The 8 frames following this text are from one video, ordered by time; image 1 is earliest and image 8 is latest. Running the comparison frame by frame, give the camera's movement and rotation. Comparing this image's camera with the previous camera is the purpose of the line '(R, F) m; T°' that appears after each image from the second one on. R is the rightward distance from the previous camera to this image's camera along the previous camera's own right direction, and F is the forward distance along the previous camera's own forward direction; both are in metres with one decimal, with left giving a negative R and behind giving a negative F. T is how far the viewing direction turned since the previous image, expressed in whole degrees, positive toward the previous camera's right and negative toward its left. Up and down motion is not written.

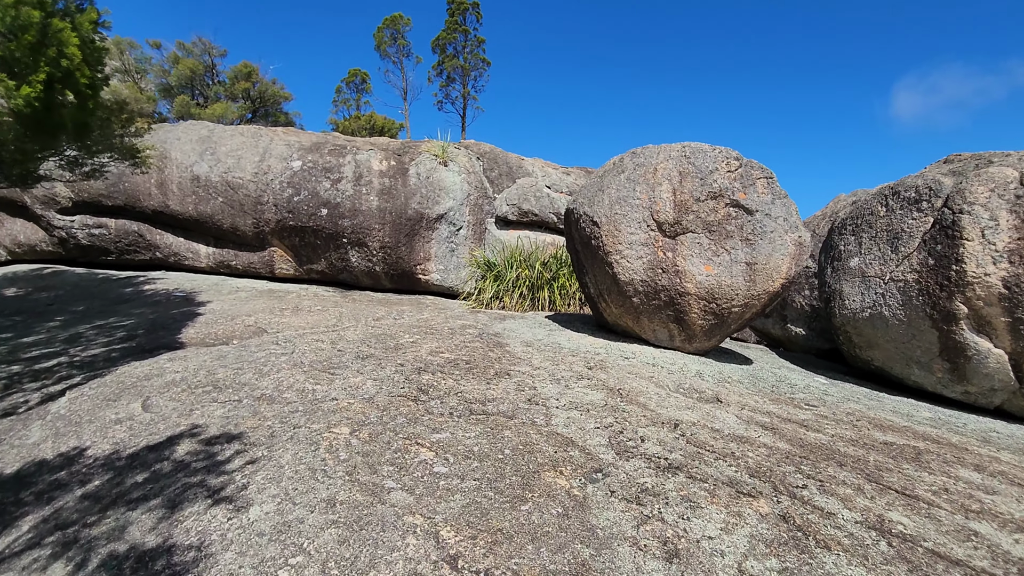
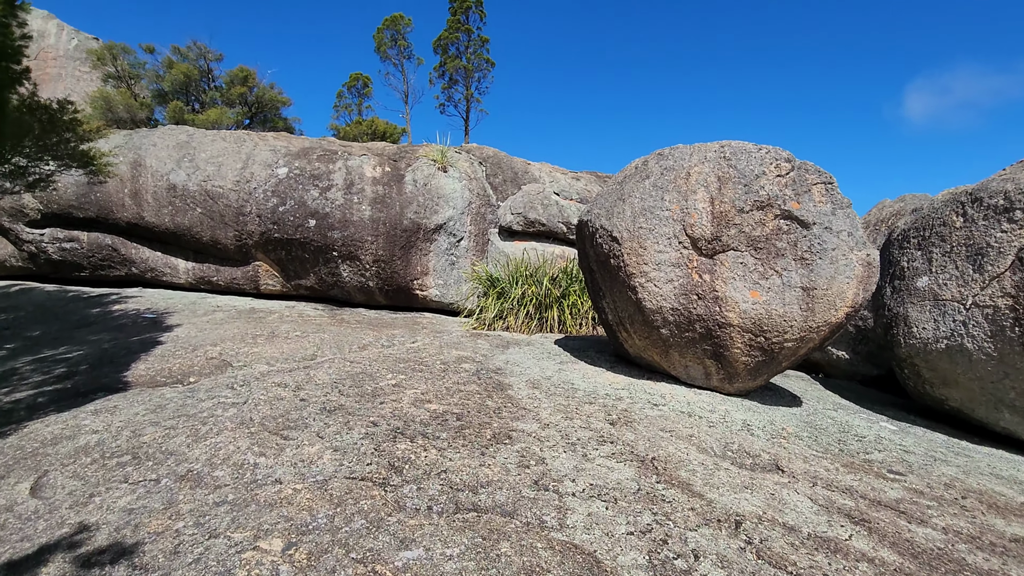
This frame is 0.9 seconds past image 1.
(0.0, +0.8) m; -1°
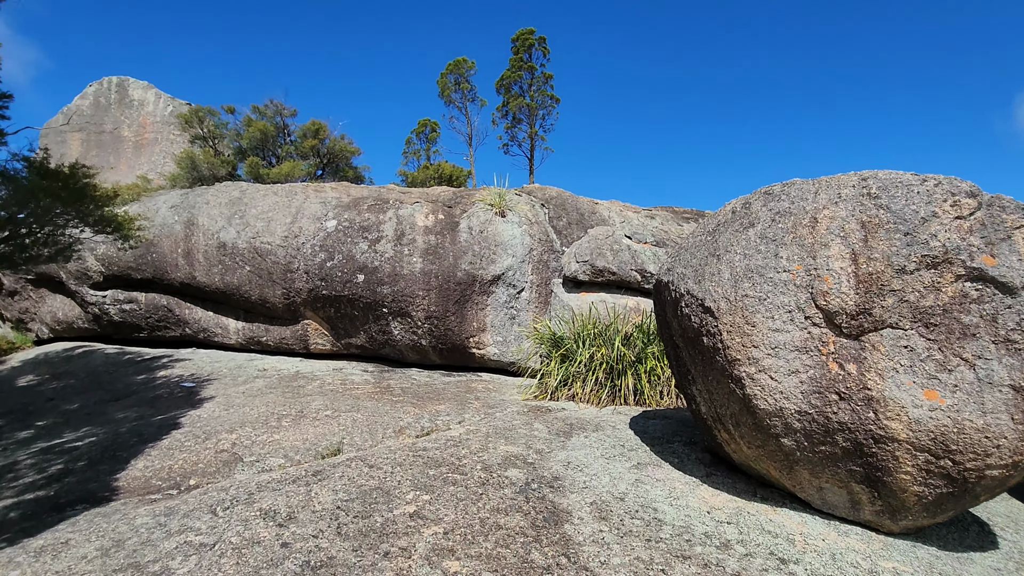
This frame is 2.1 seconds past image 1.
(+0.1, +0.9) m; -8°
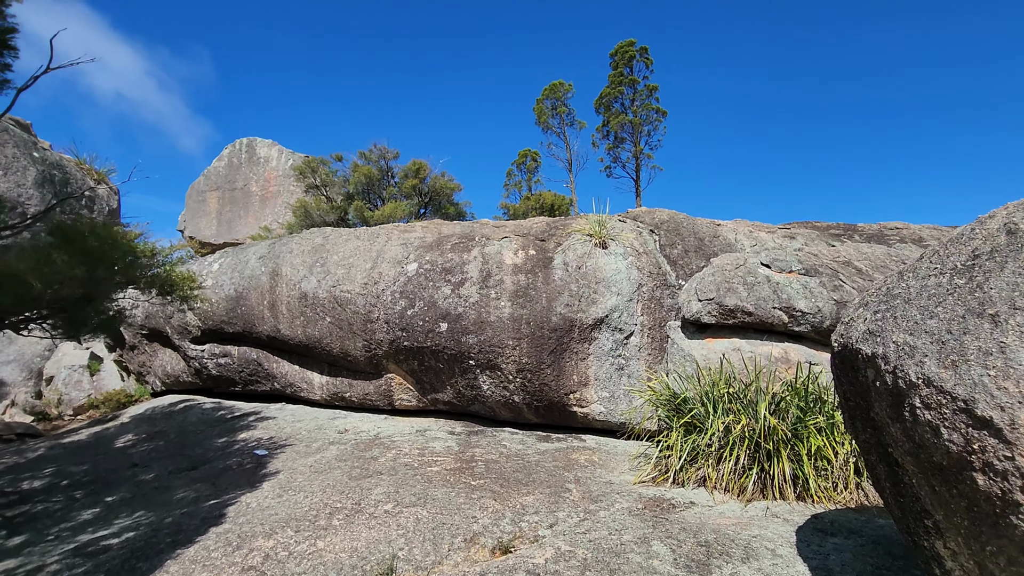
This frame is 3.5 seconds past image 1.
(+0.1, +1.1) m; -12°
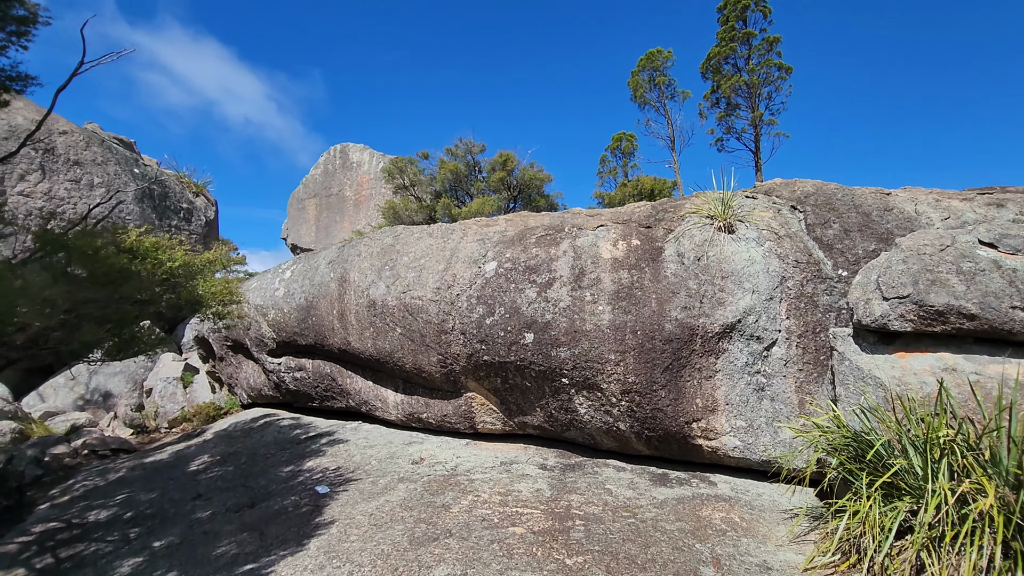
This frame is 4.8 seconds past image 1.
(0.0, +1.2) m; -10°
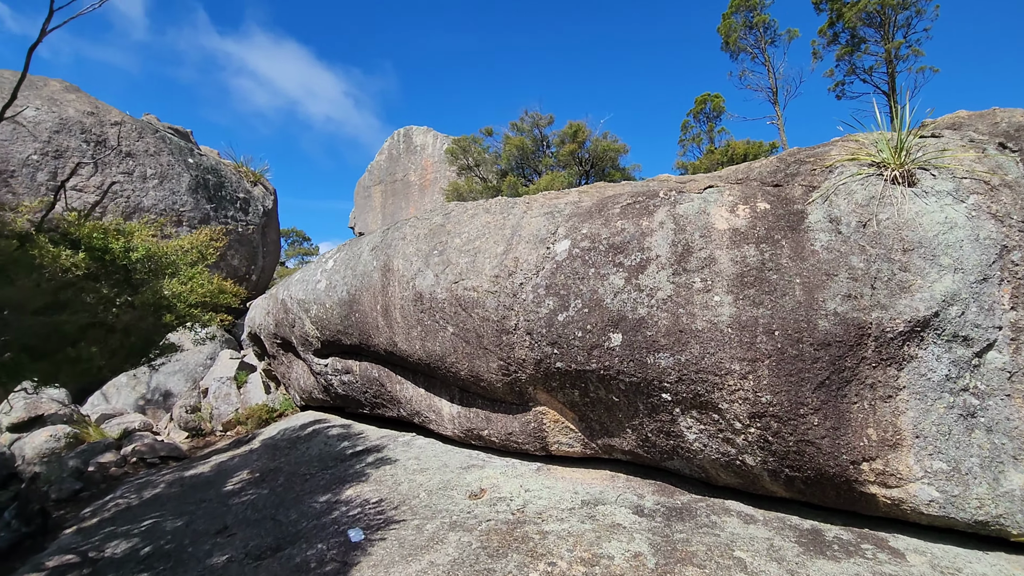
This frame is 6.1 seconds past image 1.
(-0.1, +1.3) m; -8°
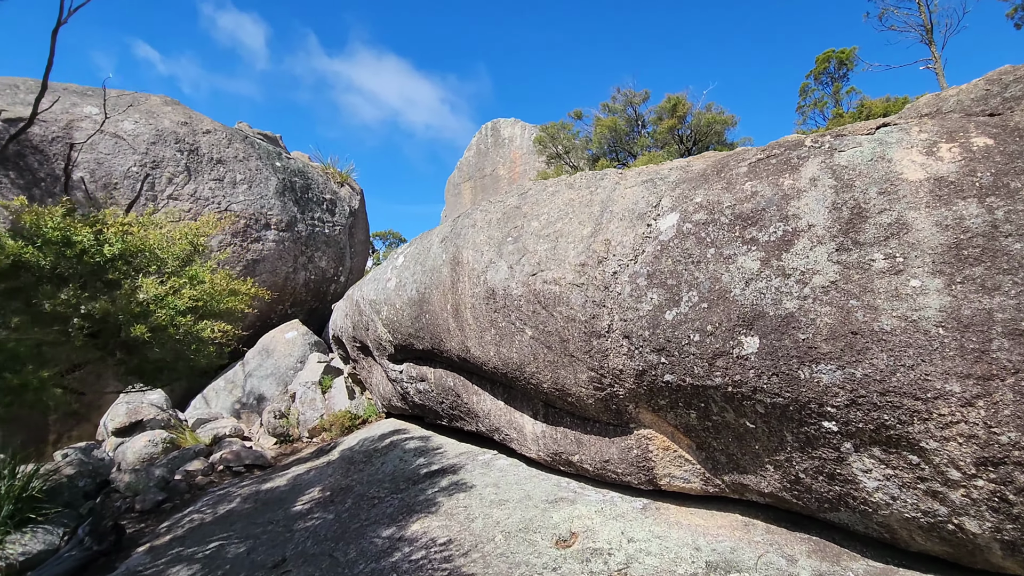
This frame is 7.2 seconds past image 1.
(0.0, +0.9) m; -10°
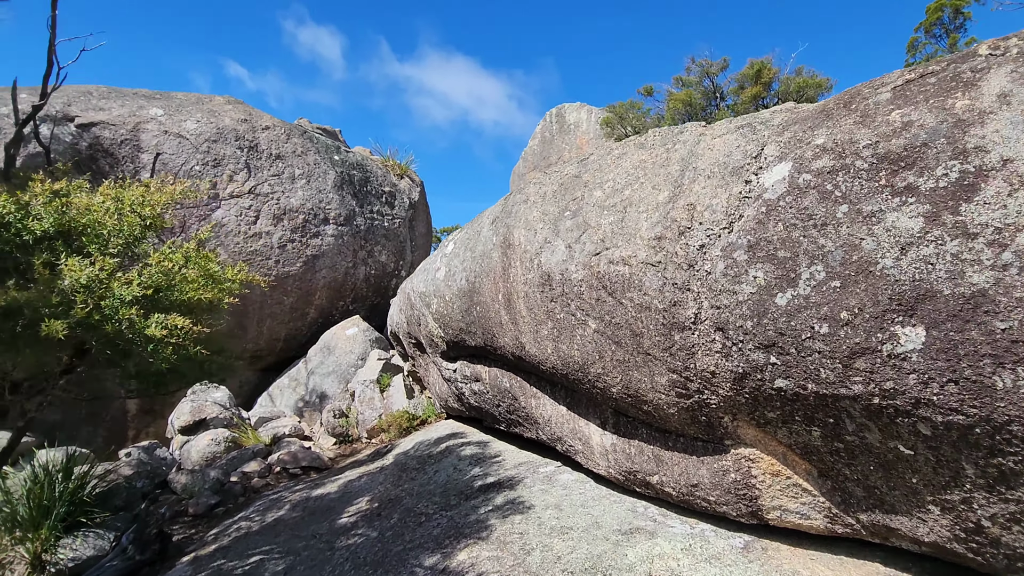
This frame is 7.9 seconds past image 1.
(+0.1, +0.7) m; -8°
